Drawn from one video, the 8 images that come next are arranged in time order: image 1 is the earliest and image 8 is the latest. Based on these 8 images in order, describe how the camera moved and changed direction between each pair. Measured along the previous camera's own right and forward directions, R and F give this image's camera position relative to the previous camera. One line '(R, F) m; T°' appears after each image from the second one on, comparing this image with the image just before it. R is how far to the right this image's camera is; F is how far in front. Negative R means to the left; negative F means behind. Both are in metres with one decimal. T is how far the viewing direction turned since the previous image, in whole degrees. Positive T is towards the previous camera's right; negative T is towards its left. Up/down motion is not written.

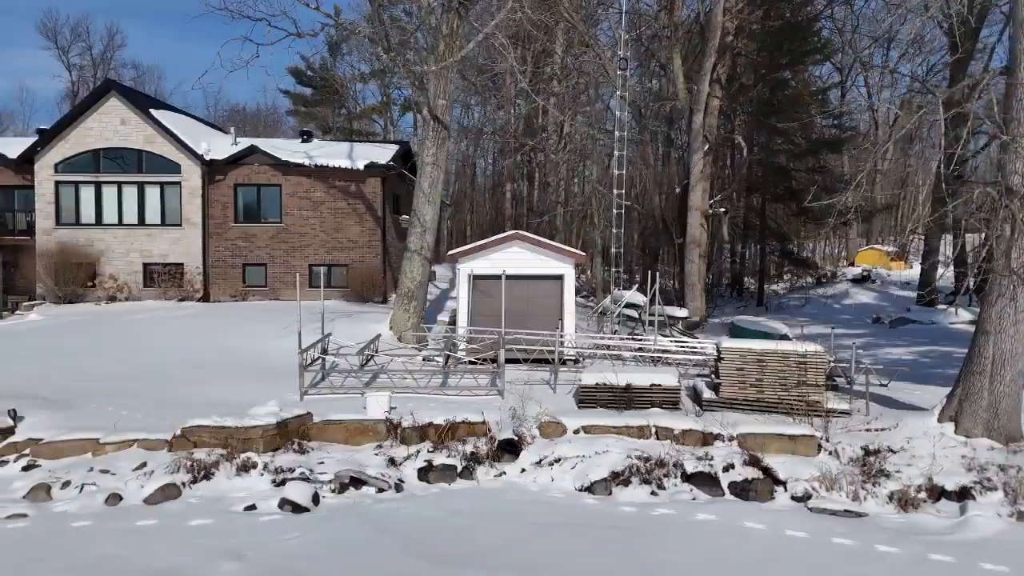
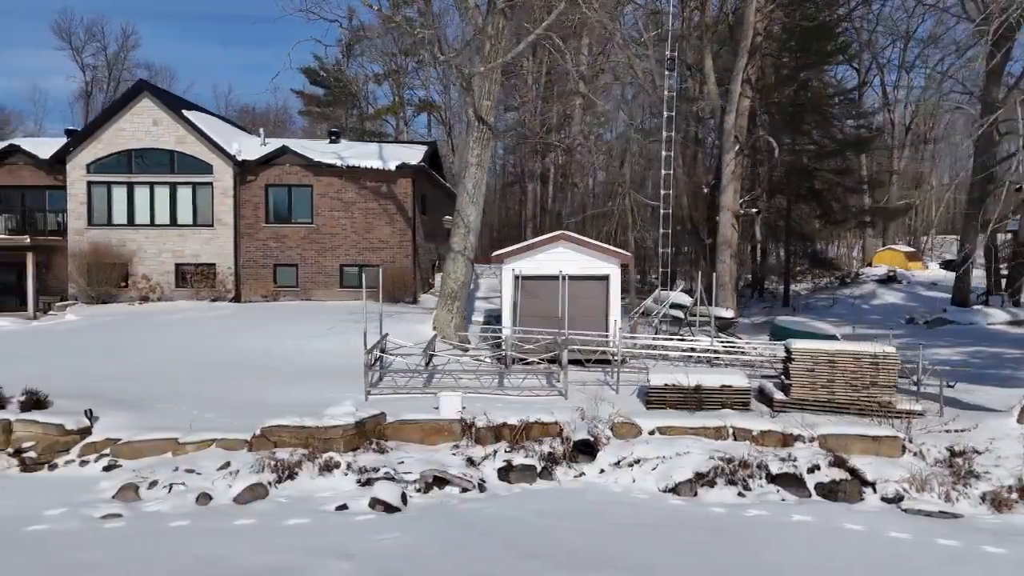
(-0.7, 0.0) m; 0°
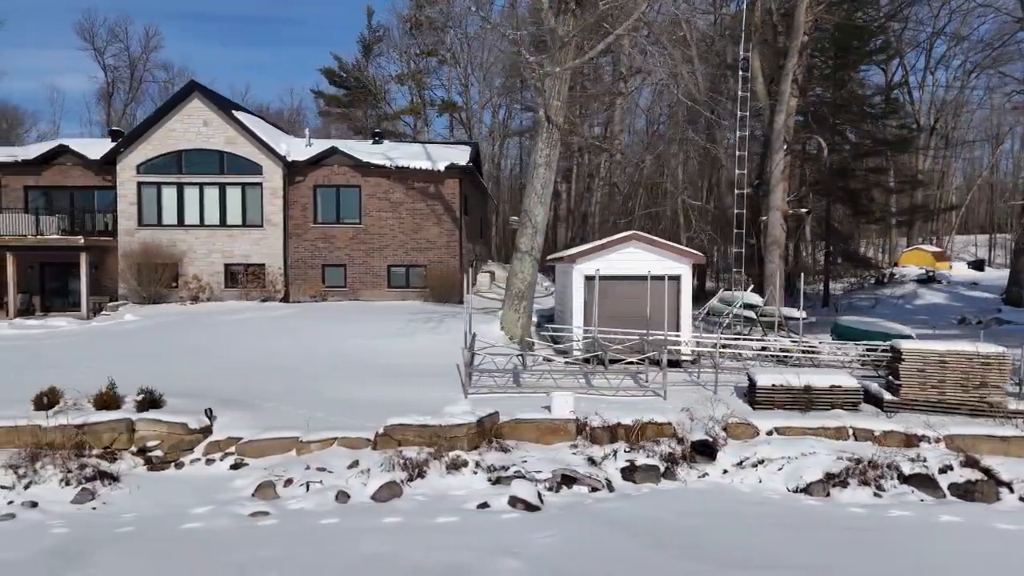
(-1.0, 0.0) m; -1°
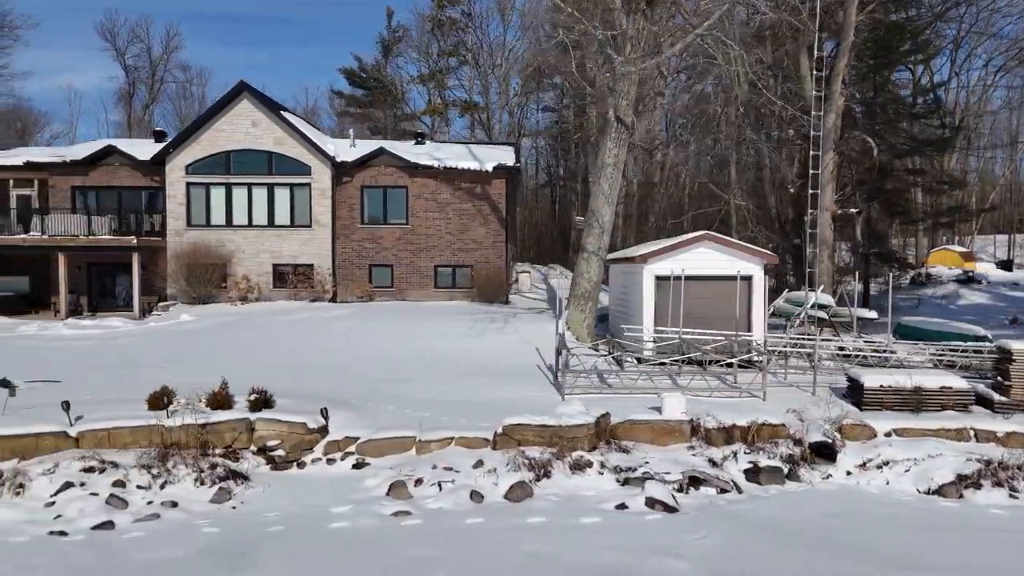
(-1.0, 0.0) m; -1°
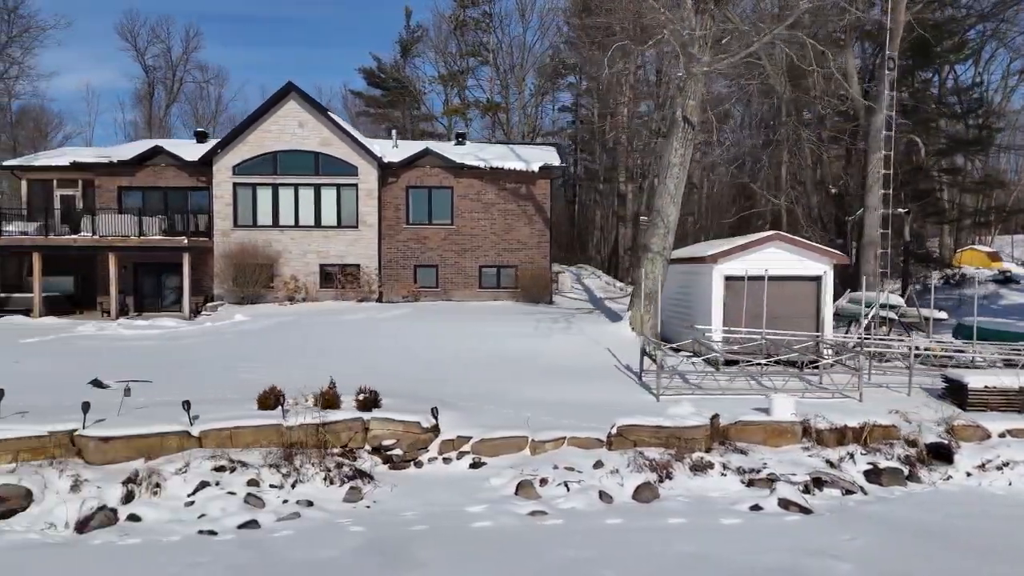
(-1.0, 0.0) m; -1°
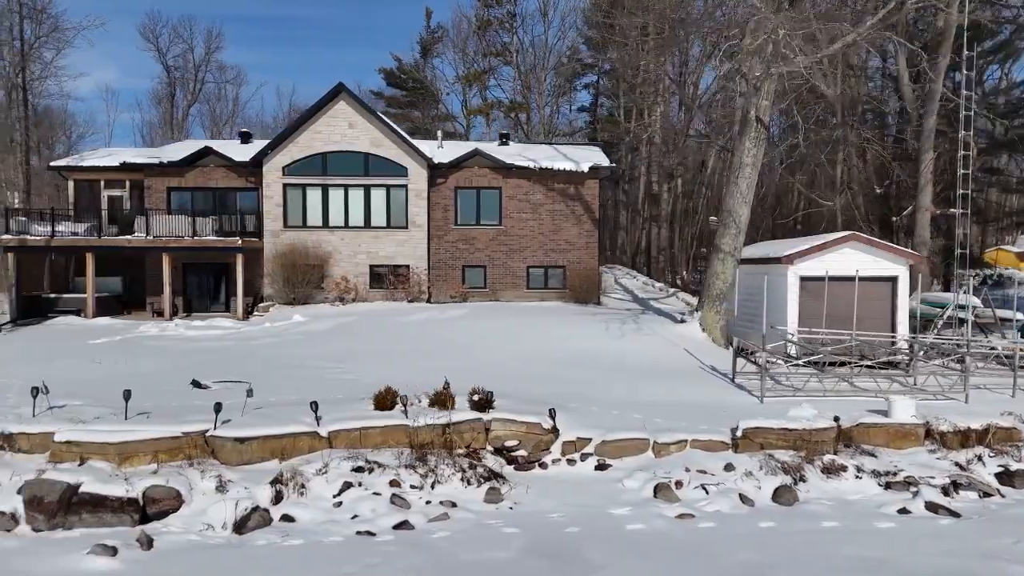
(-1.1, 0.0) m; -1°
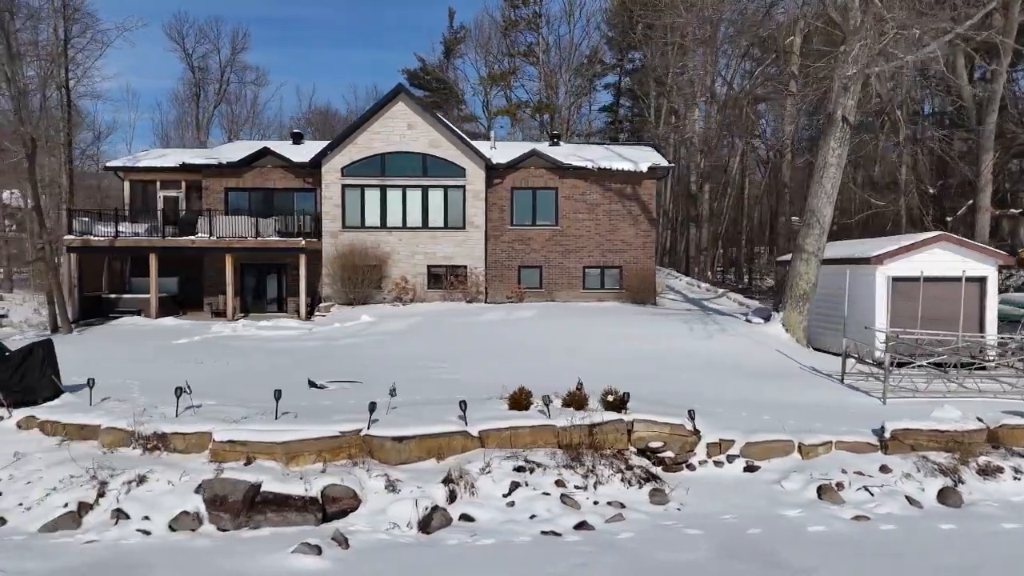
(-1.3, 0.0) m; -1°
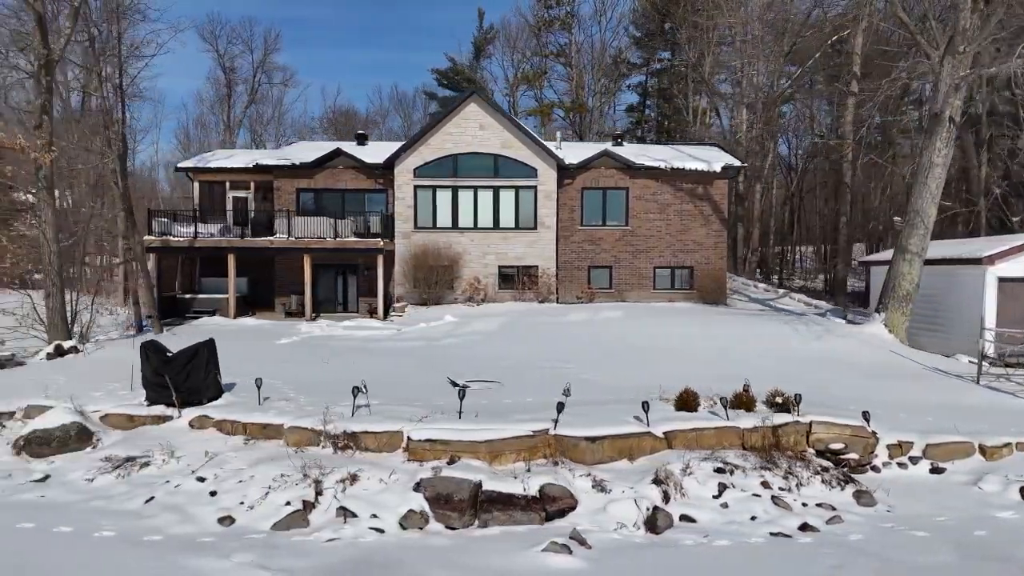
(-1.6, -0.1) m; -1°
